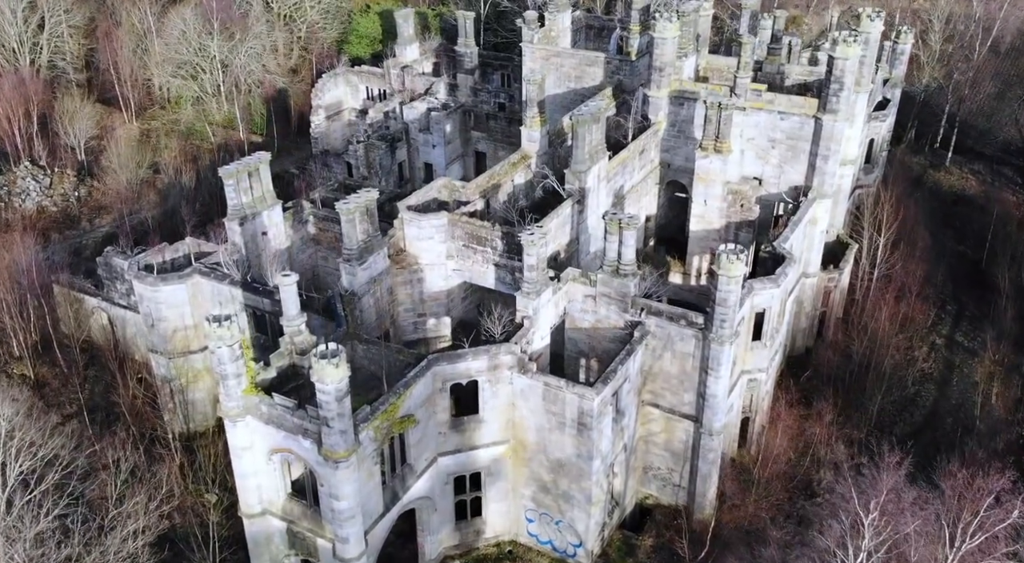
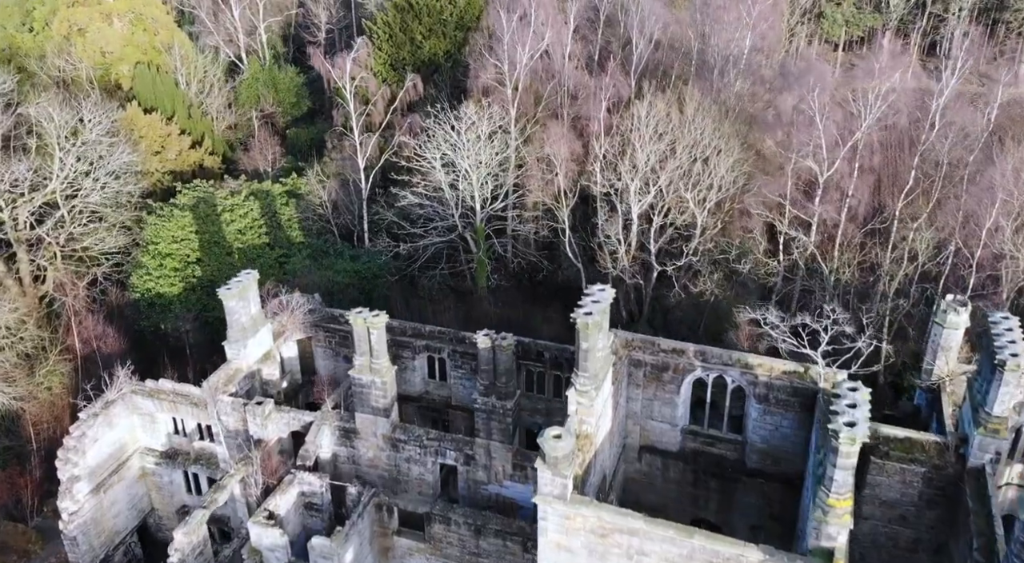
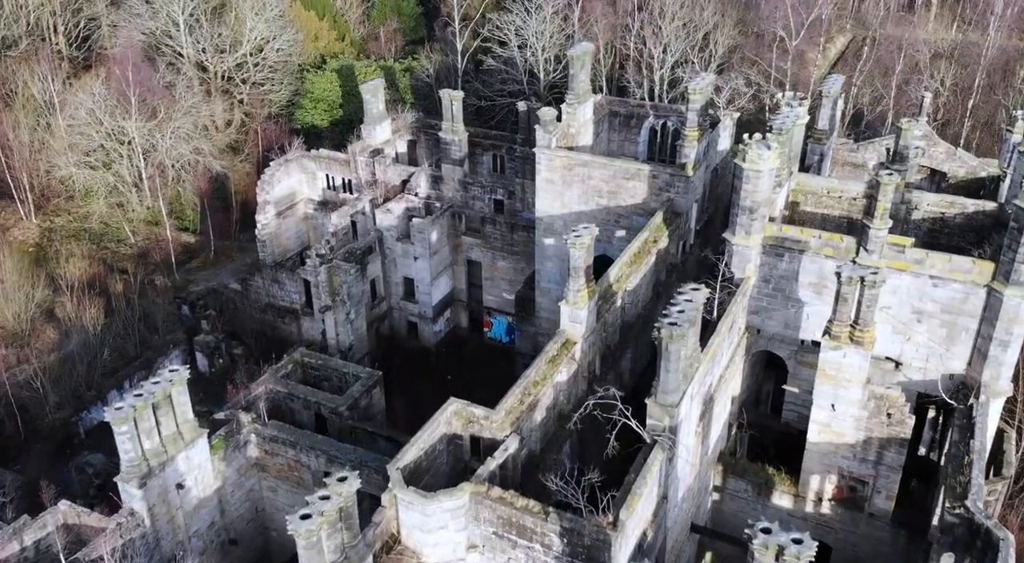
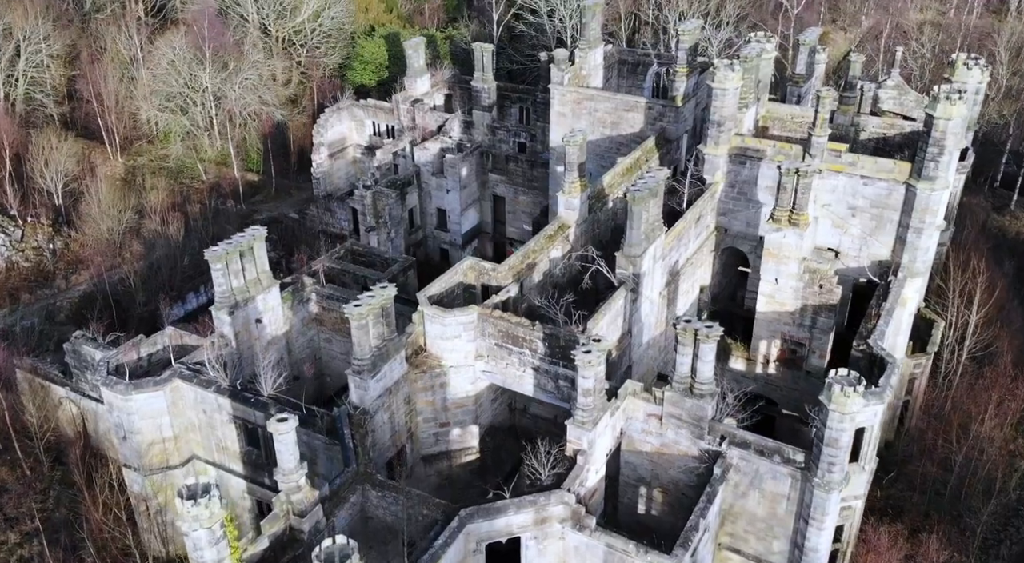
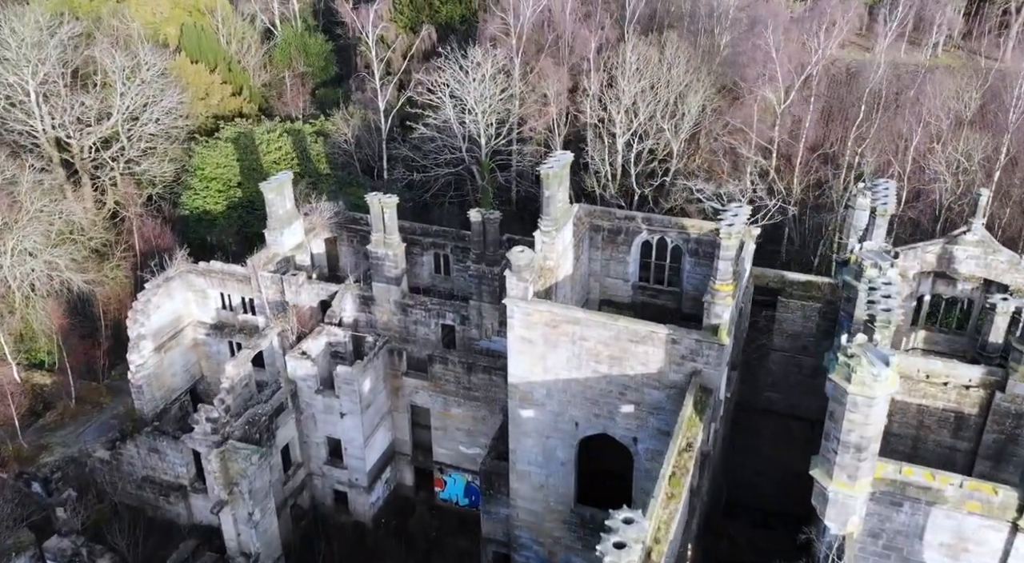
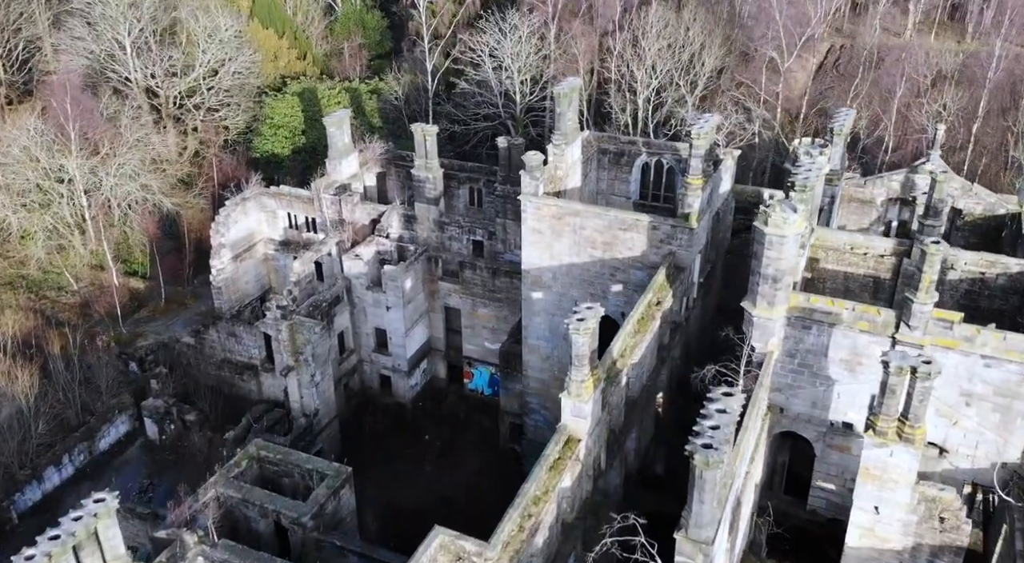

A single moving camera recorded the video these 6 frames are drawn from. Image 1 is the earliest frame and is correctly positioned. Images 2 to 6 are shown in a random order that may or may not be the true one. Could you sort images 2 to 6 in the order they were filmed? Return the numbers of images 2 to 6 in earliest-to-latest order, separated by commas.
4, 3, 6, 5, 2
